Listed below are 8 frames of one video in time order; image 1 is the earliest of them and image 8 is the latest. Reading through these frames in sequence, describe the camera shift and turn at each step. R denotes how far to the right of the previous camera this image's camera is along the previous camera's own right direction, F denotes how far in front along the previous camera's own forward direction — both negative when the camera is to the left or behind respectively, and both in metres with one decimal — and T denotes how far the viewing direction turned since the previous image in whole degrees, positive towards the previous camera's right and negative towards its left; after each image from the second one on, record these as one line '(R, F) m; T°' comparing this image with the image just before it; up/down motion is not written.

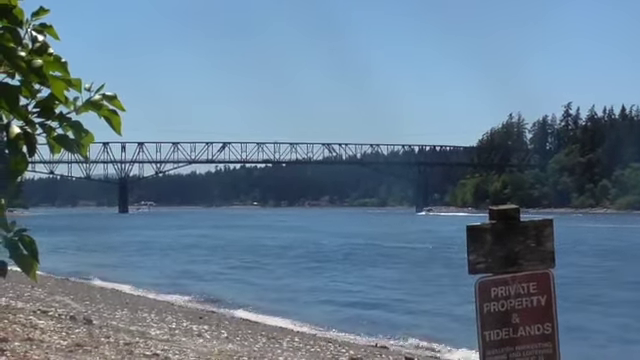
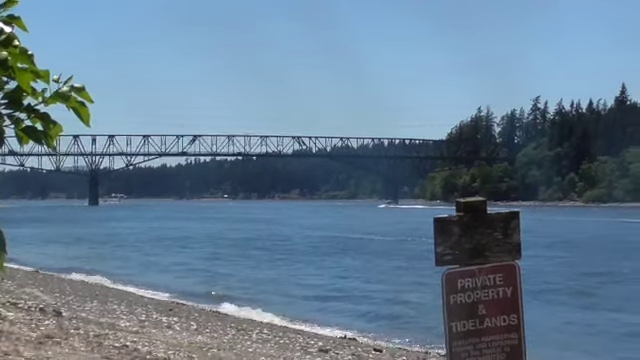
(+0.5, 0.0) m; 0°
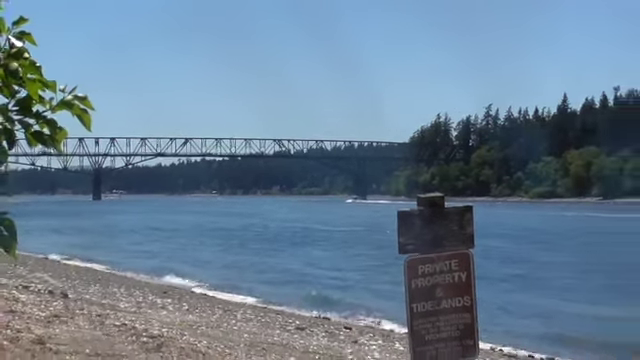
(+0.5, -1.0) m; 0°
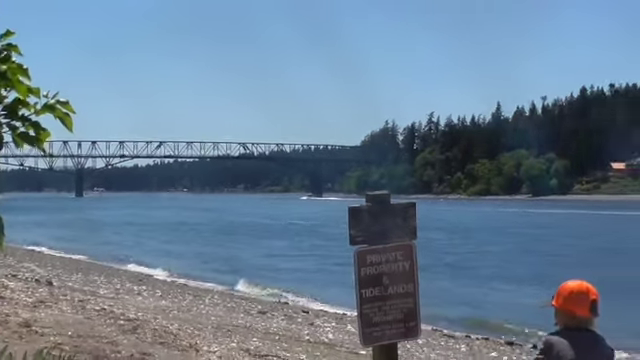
(+0.9, -1.0) m; +1°
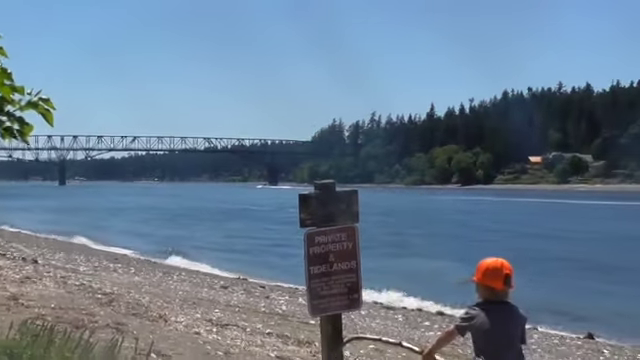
(+1.1, -1.3) m; +1°
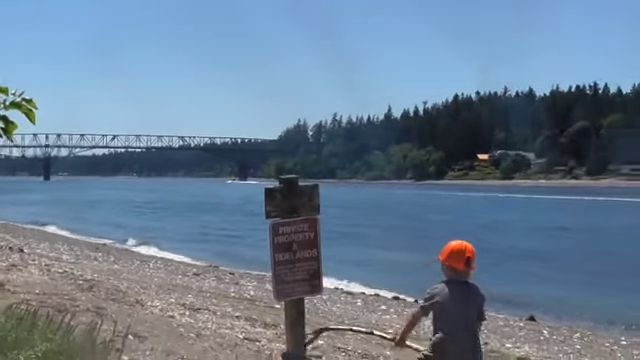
(+0.9, -1.0) m; +1°
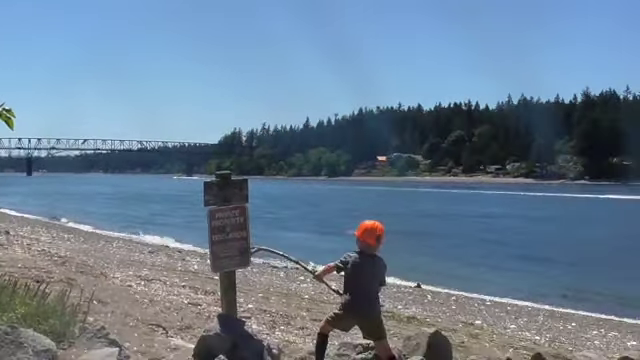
(+2.2, -3.0) m; +2°
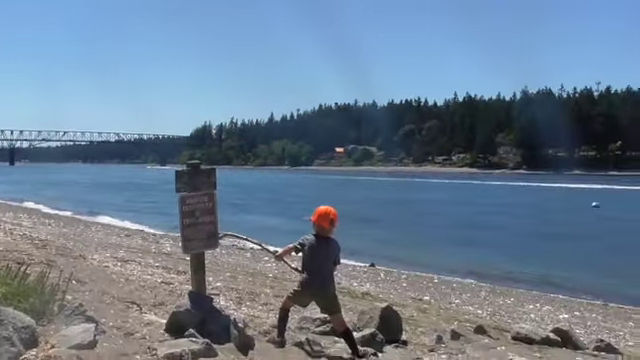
(+1.1, -1.4) m; +2°
